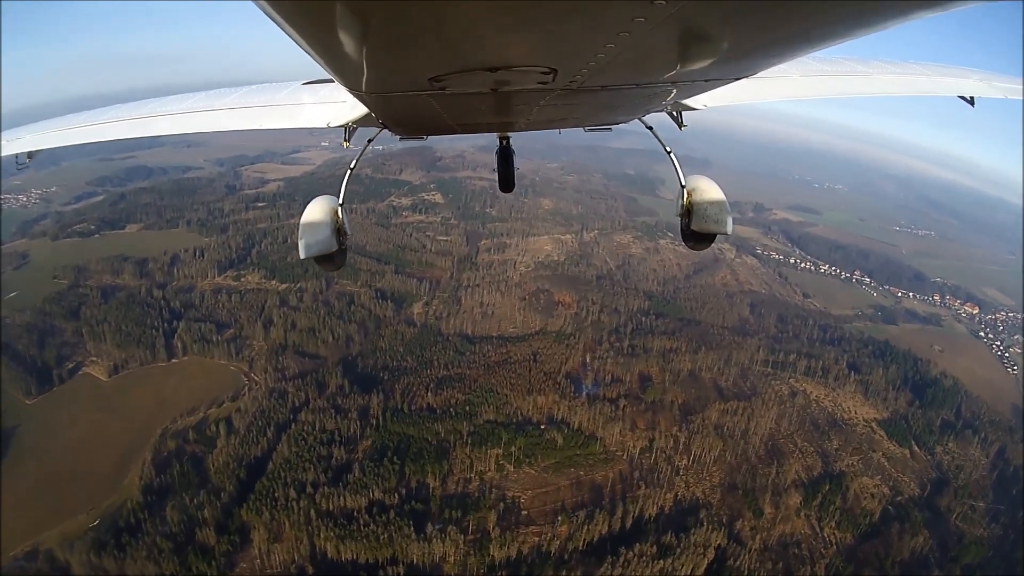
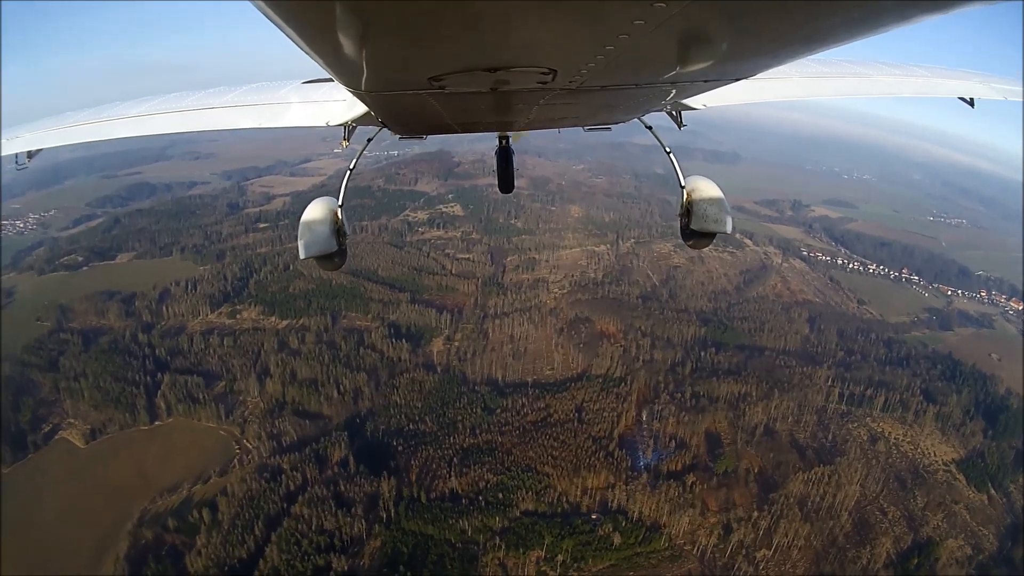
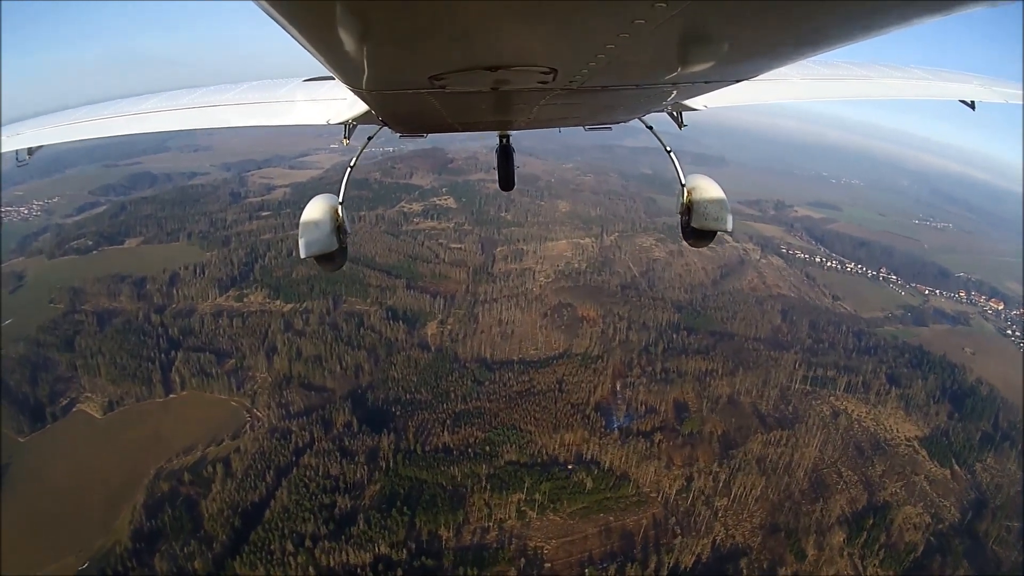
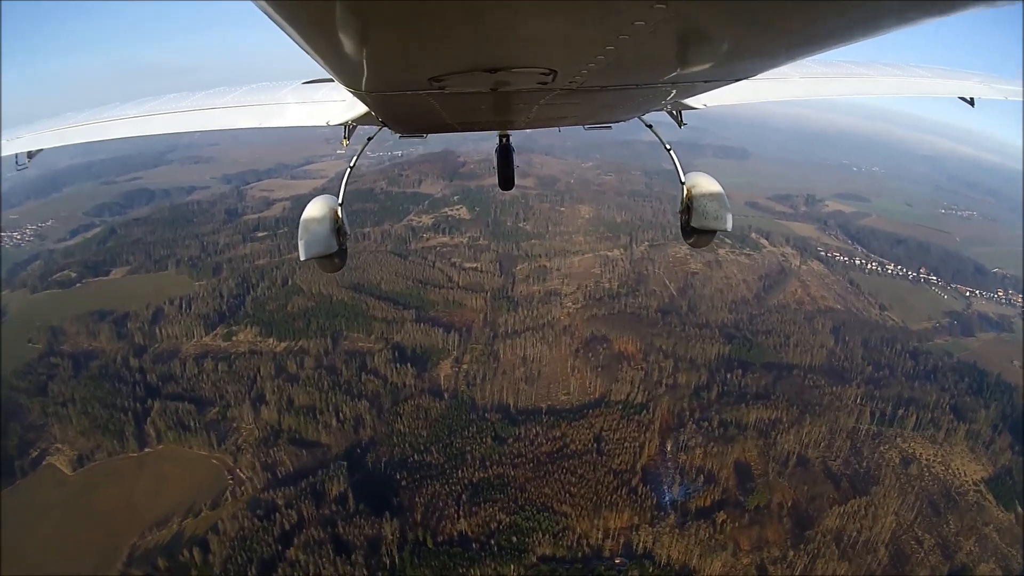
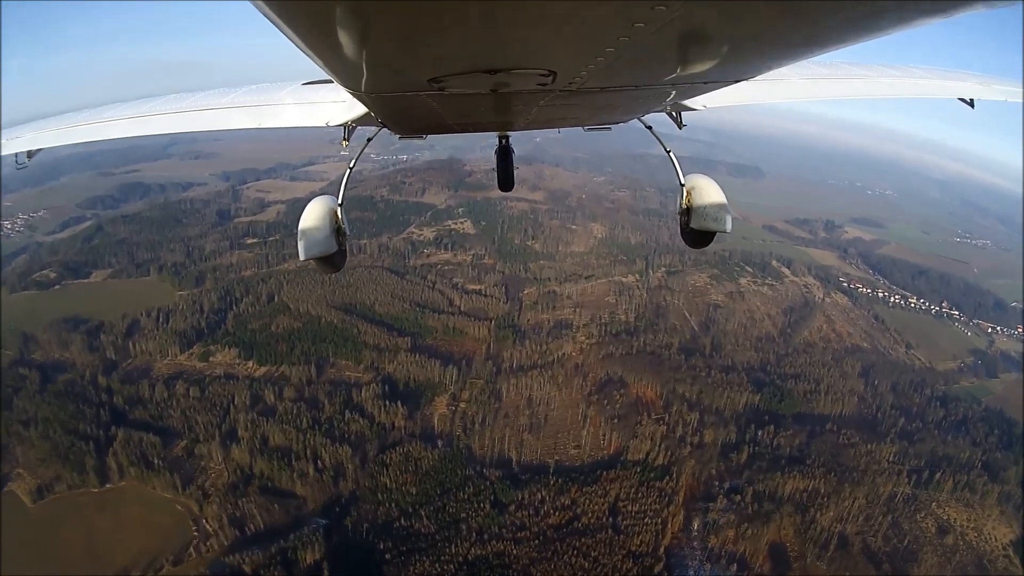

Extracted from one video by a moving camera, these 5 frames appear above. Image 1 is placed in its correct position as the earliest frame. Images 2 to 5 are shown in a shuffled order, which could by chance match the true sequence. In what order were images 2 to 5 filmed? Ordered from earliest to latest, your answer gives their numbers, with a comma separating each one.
3, 2, 4, 5
